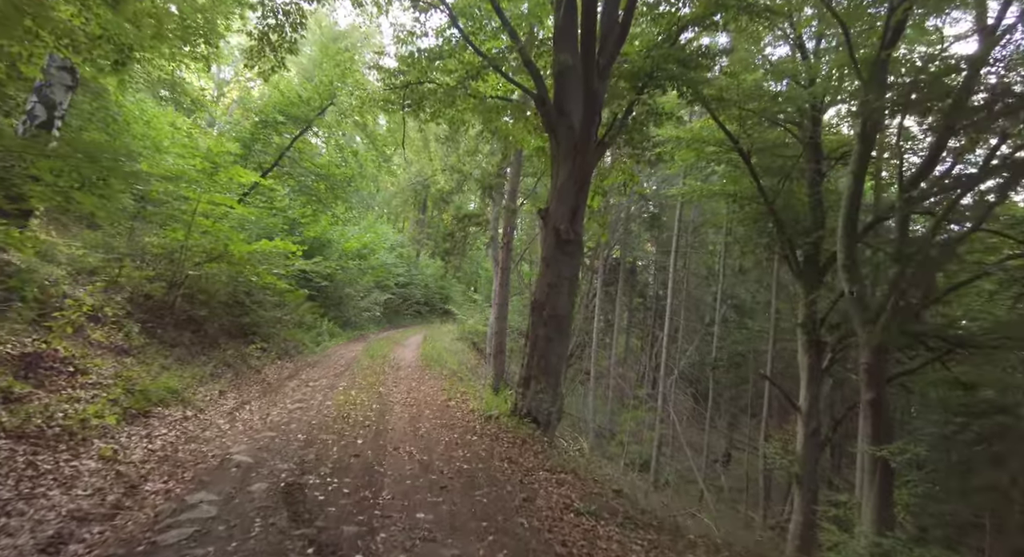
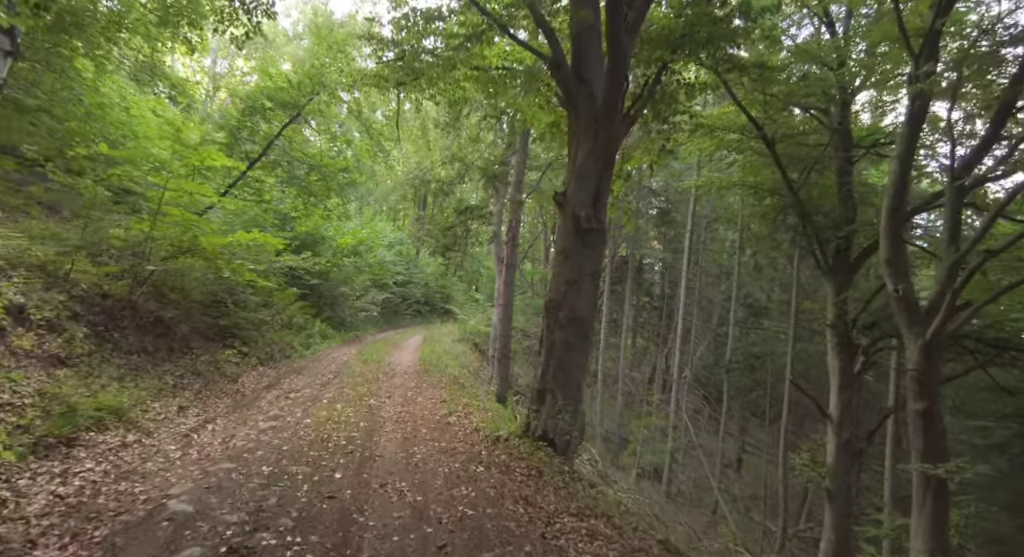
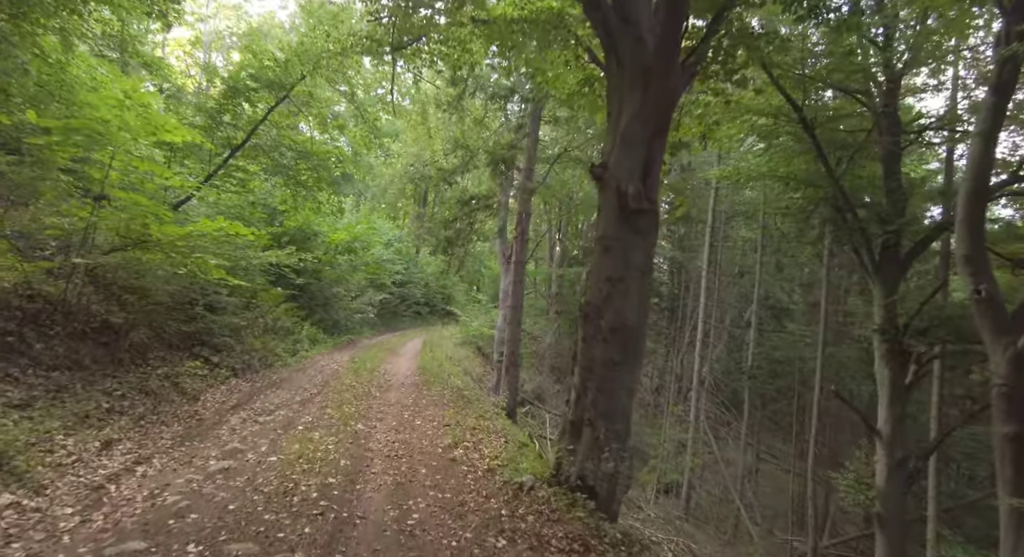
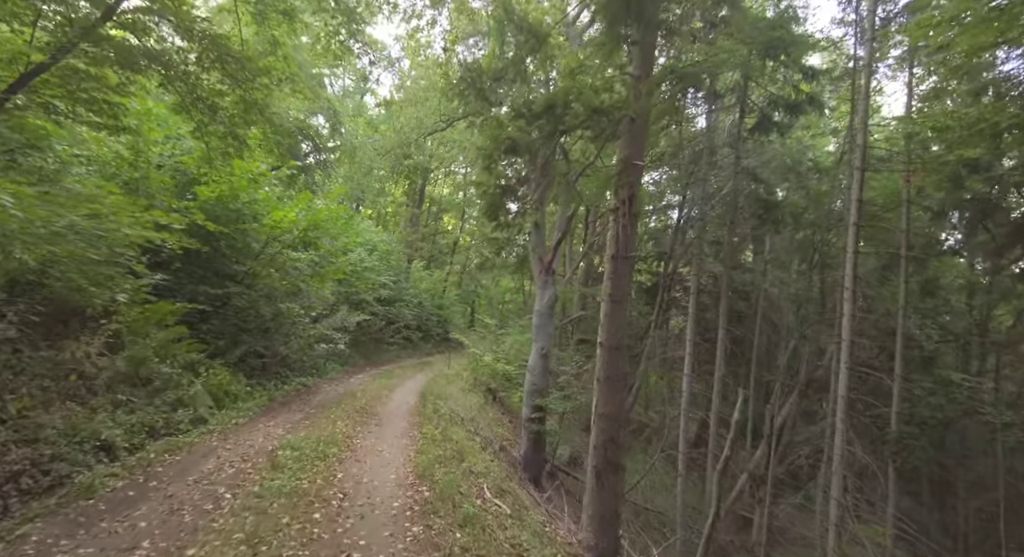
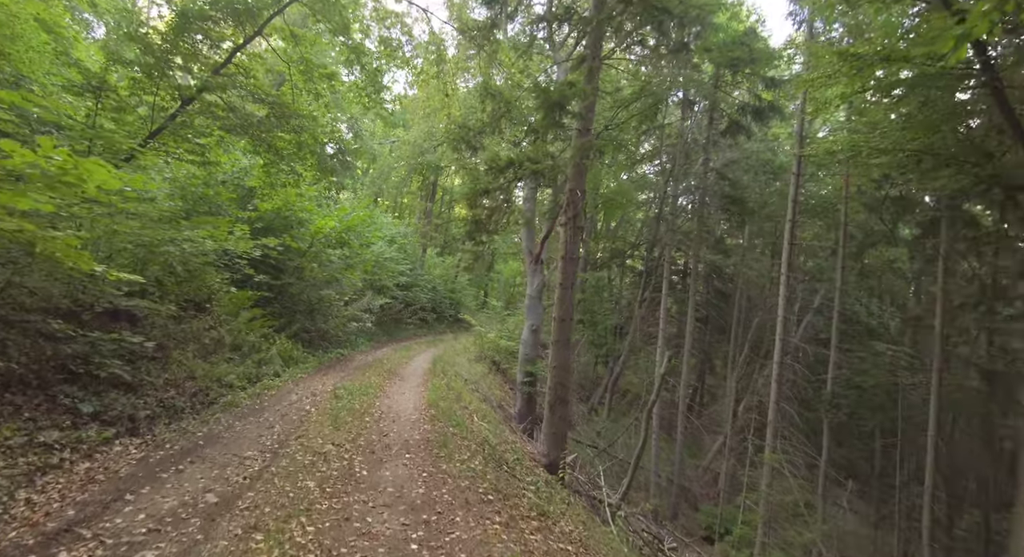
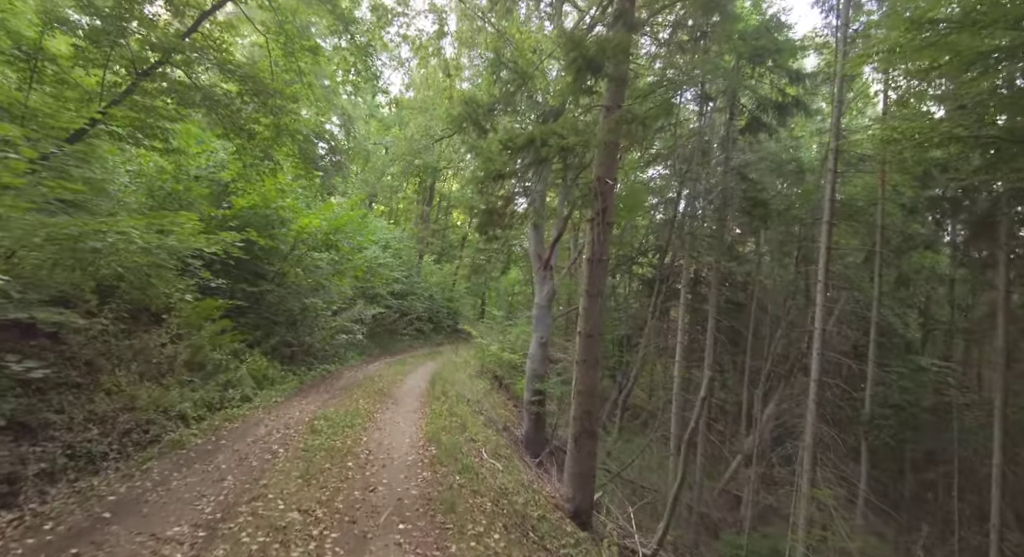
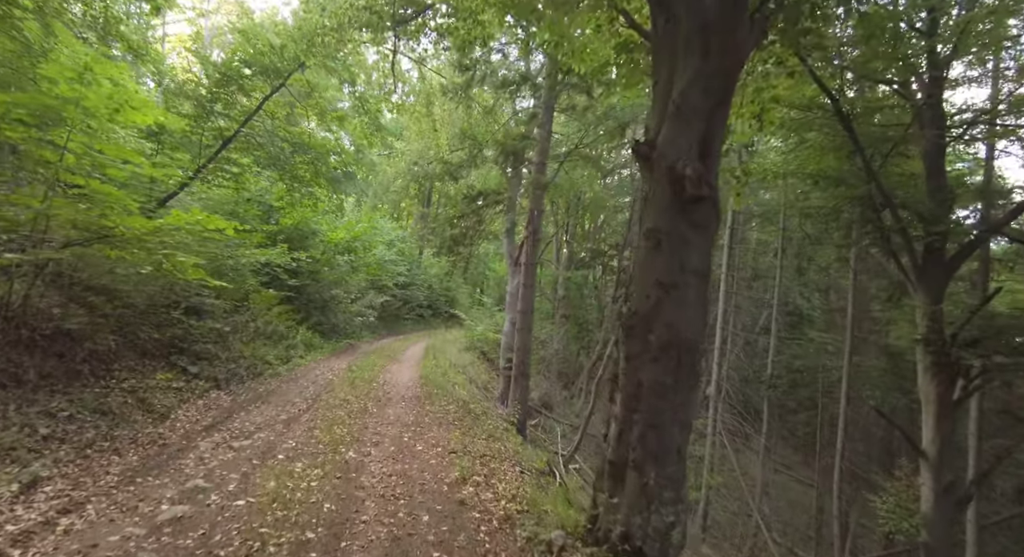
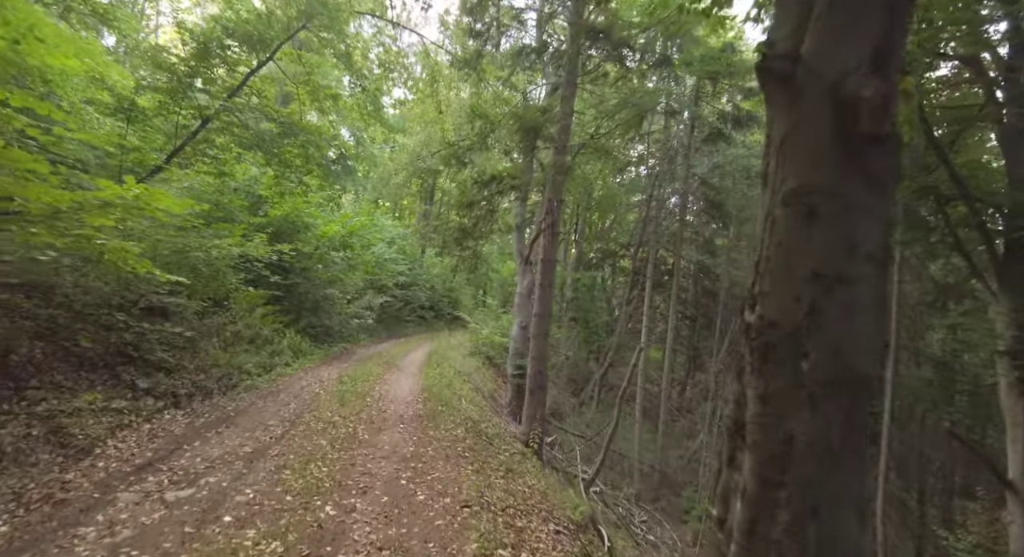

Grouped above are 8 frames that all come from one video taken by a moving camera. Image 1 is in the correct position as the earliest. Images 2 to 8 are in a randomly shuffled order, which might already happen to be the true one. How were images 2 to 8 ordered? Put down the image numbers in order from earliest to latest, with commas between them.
2, 3, 7, 8, 5, 6, 4
